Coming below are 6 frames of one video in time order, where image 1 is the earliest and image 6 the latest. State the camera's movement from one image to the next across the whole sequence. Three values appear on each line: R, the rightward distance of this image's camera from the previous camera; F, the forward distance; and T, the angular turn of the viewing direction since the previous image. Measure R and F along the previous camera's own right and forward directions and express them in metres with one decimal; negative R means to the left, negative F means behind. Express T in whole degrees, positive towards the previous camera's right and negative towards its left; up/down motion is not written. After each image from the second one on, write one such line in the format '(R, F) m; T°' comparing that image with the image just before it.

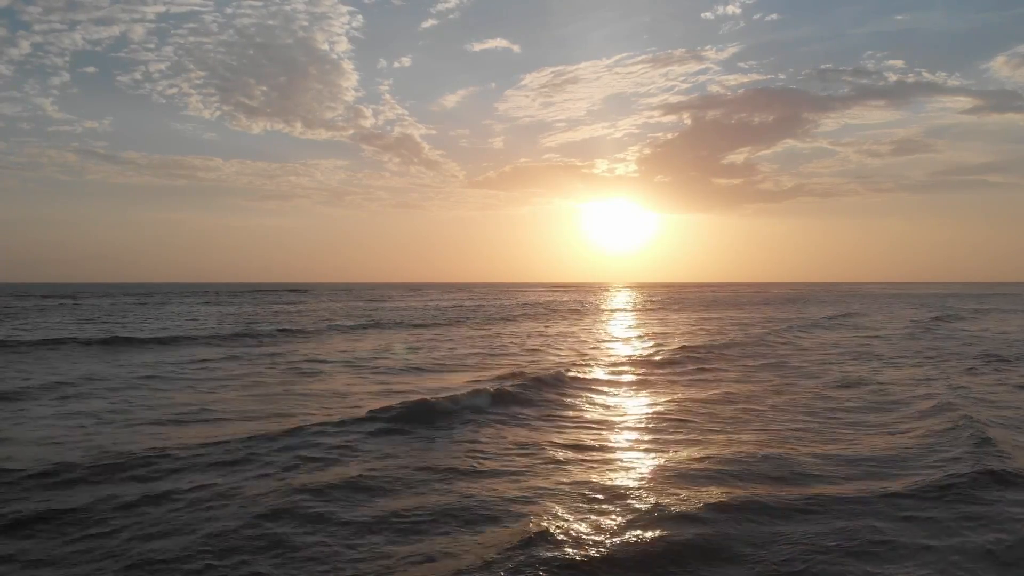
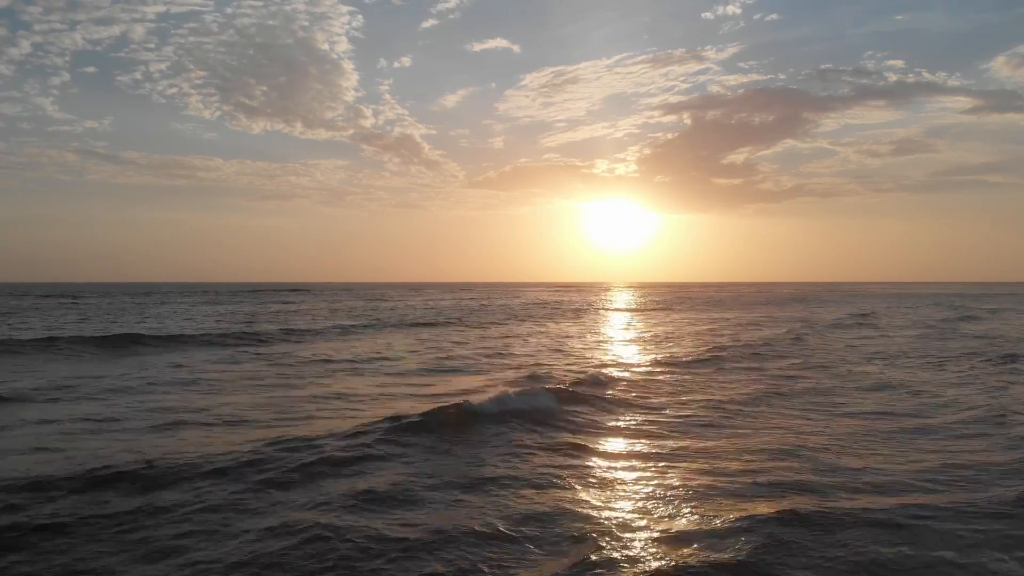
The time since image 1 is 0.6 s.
(-0.8, +0.7) m; 0°
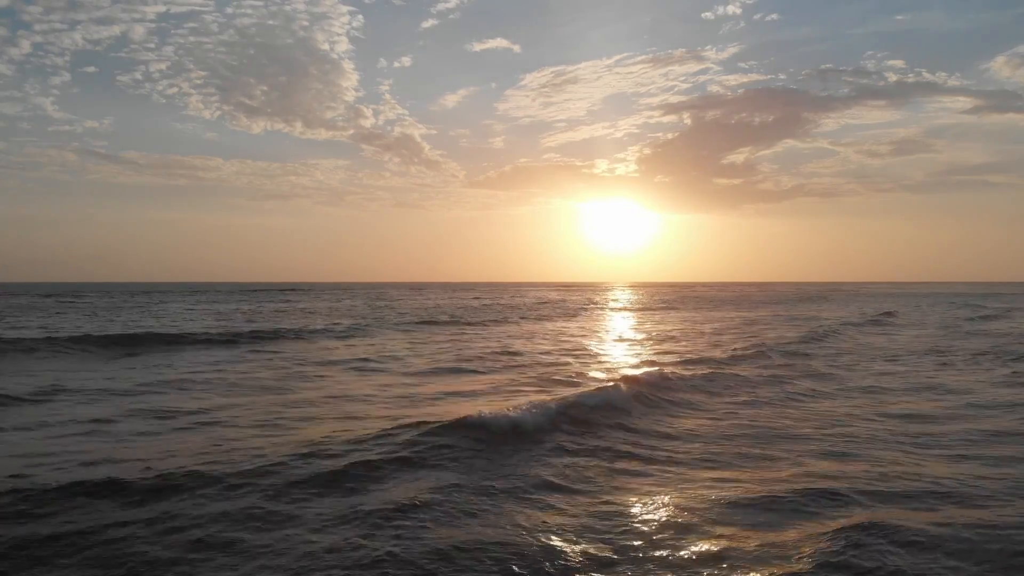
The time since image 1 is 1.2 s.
(-1.3, -1.7) m; 0°
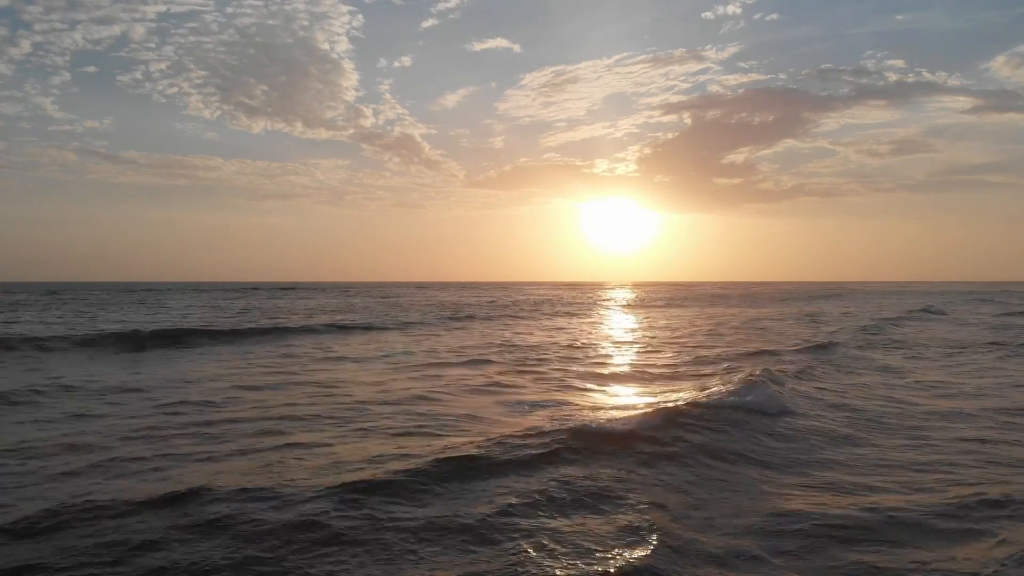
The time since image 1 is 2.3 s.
(+0.6, -0.5) m; 0°
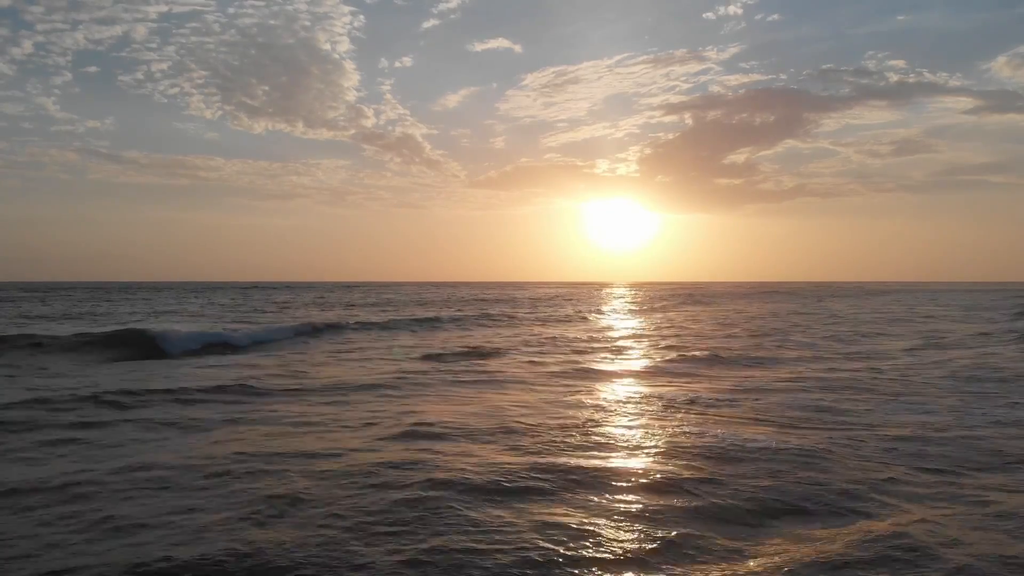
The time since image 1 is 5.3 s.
(-2.0, +1.4) m; 0°
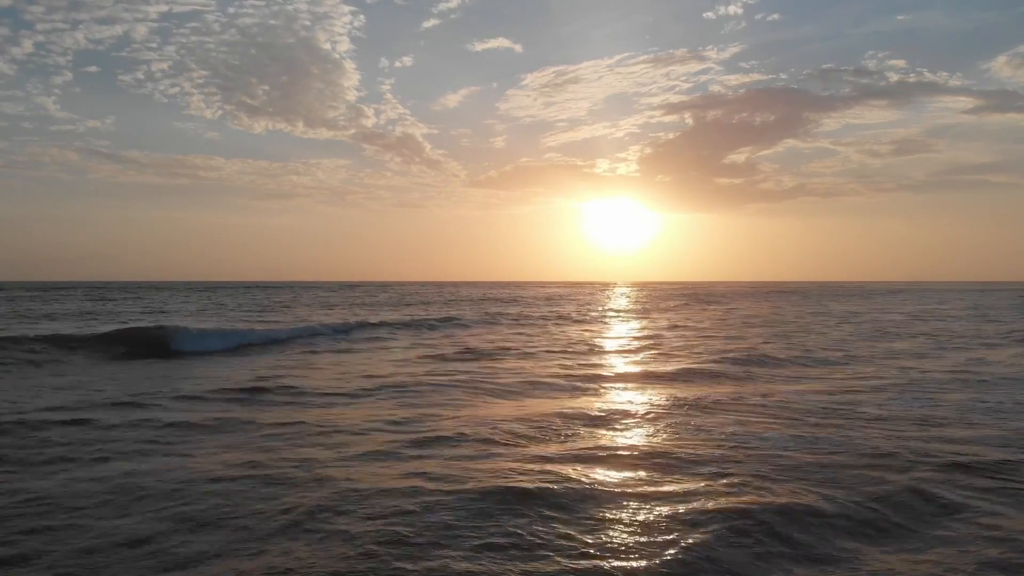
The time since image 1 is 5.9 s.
(-0.1, -1.6) m; 0°
